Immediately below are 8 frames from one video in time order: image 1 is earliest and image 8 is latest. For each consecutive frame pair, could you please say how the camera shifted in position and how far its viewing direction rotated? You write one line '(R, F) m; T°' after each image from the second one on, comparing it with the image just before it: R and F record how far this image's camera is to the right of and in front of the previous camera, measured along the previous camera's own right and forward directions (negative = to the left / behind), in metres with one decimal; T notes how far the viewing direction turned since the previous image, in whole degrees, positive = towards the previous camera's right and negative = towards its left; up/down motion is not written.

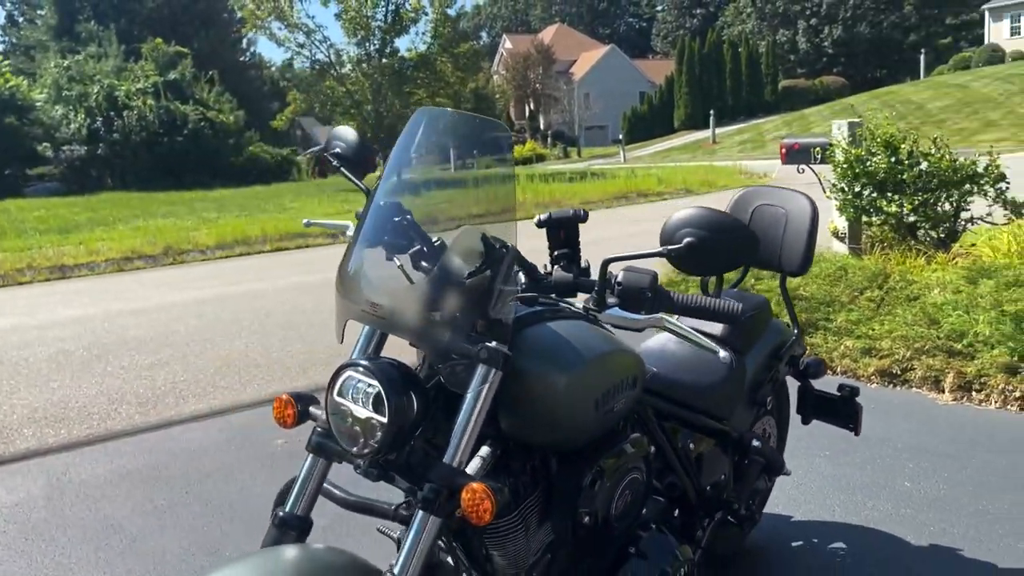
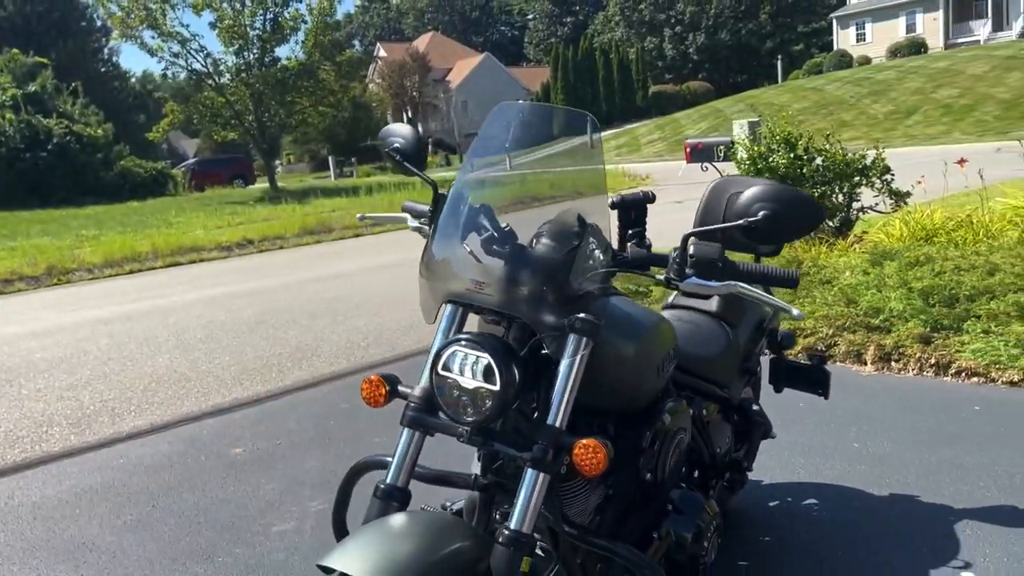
(-0.5, -0.1) m; +8°
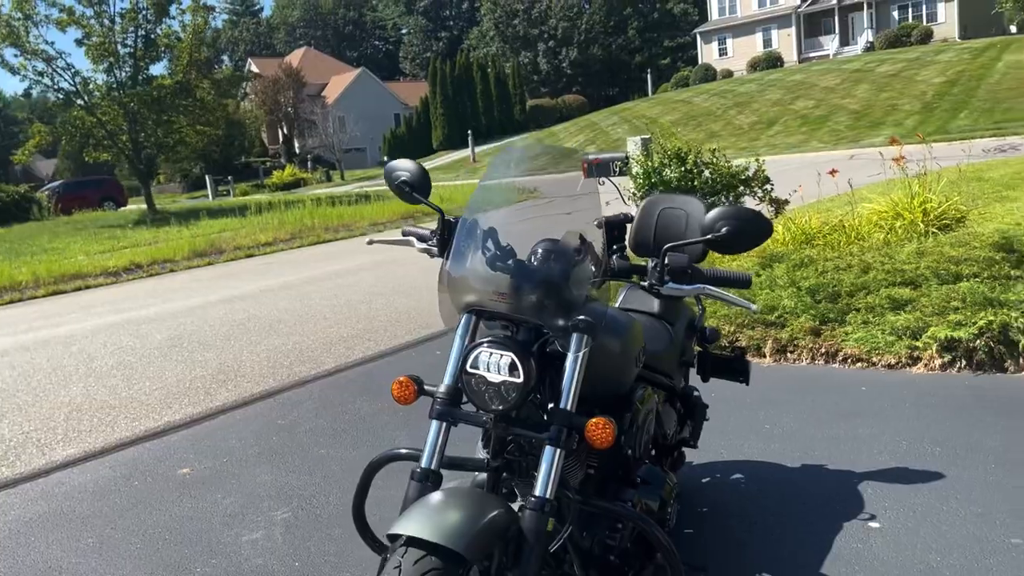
(-0.4, -0.4) m; +8°
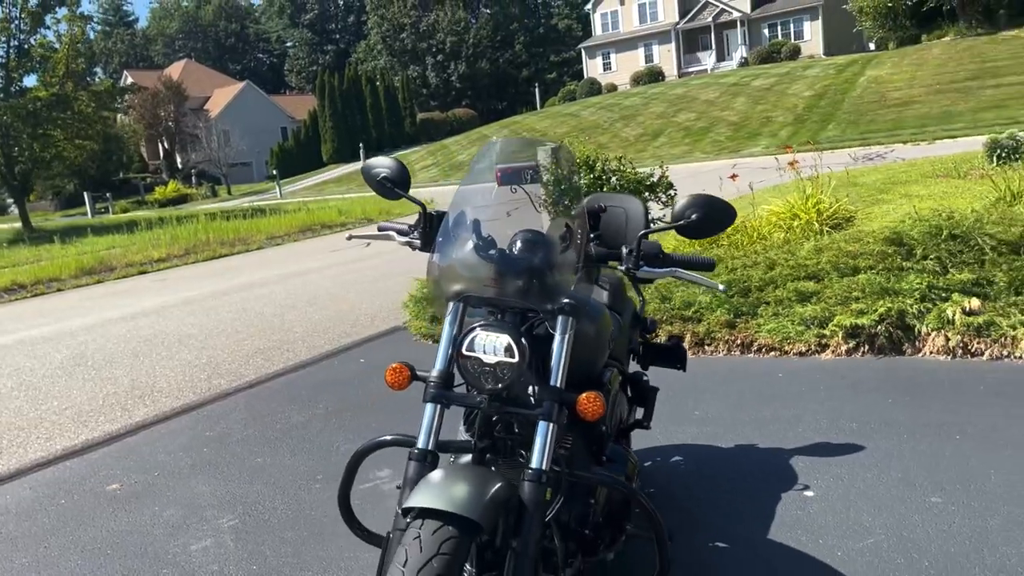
(-0.3, -0.1) m; +7°
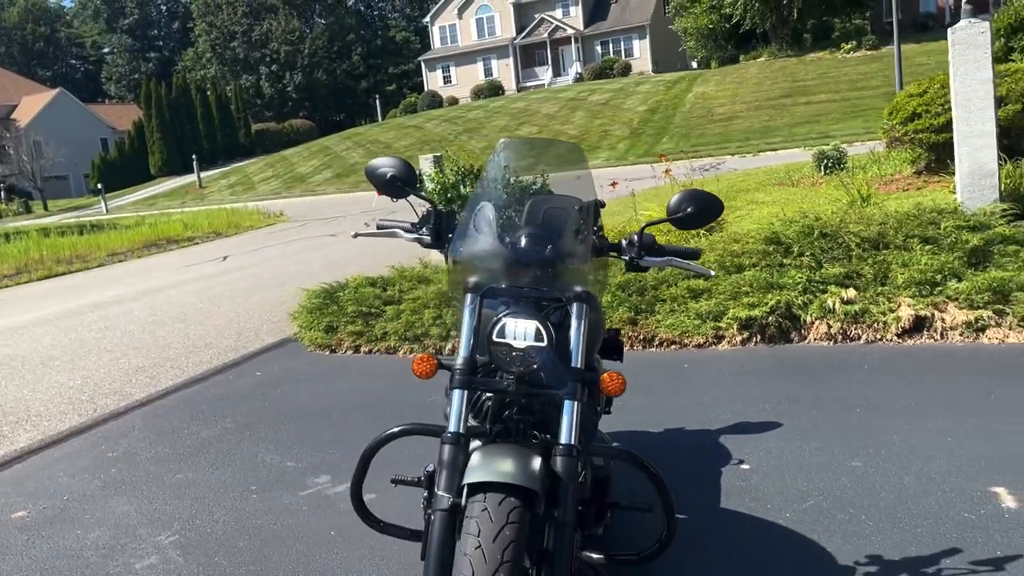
(-0.6, -0.1) m; +10°
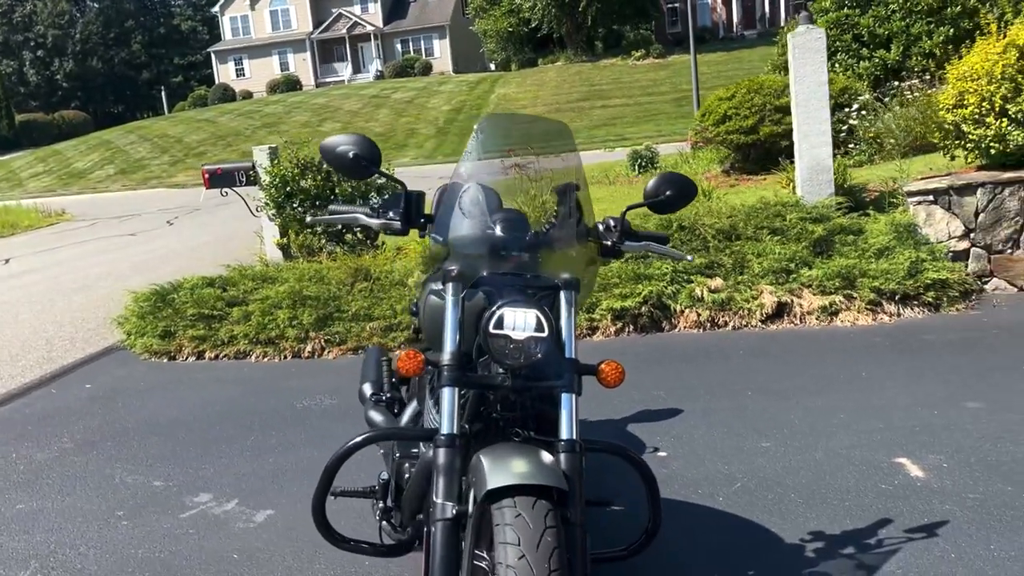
(-0.5, +0.2) m; +13°
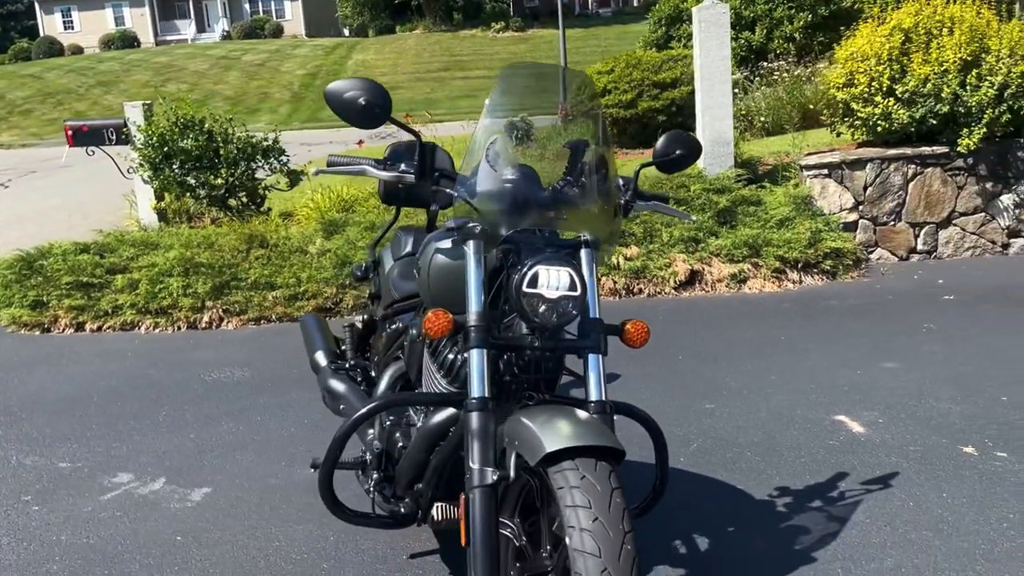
(-0.5, +0.1) m; +10°
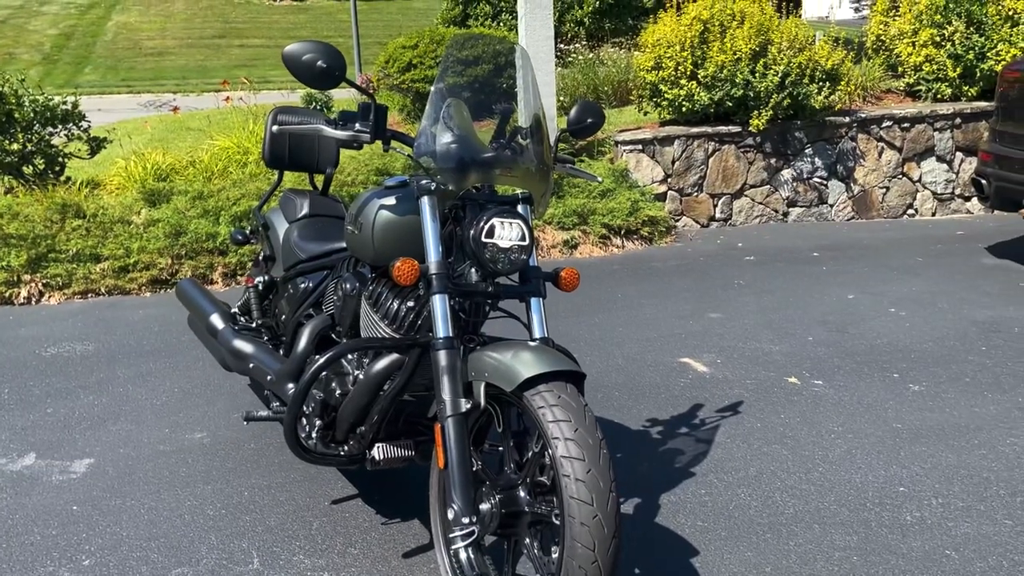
(-0.5, -0.2) m; +14°
